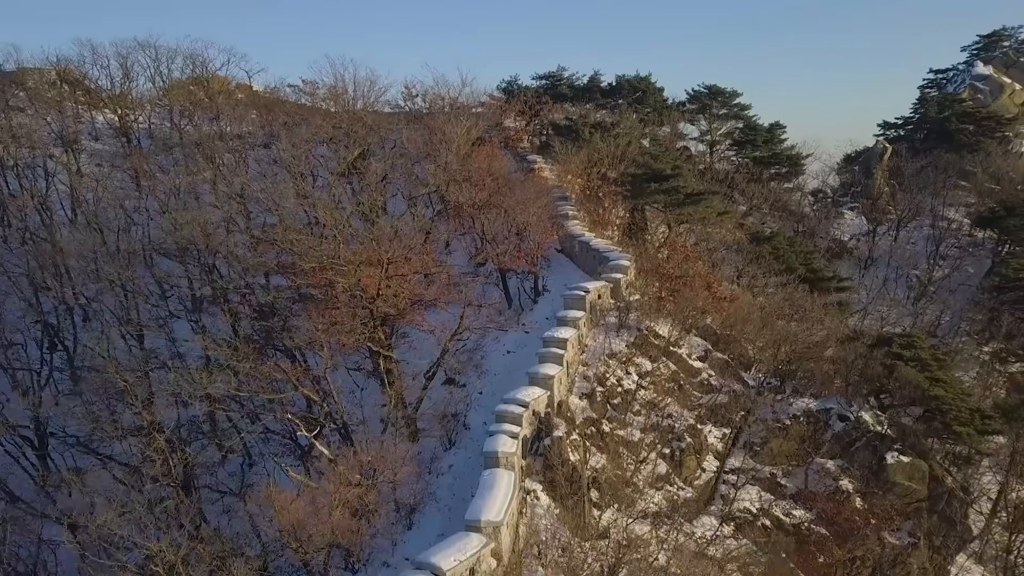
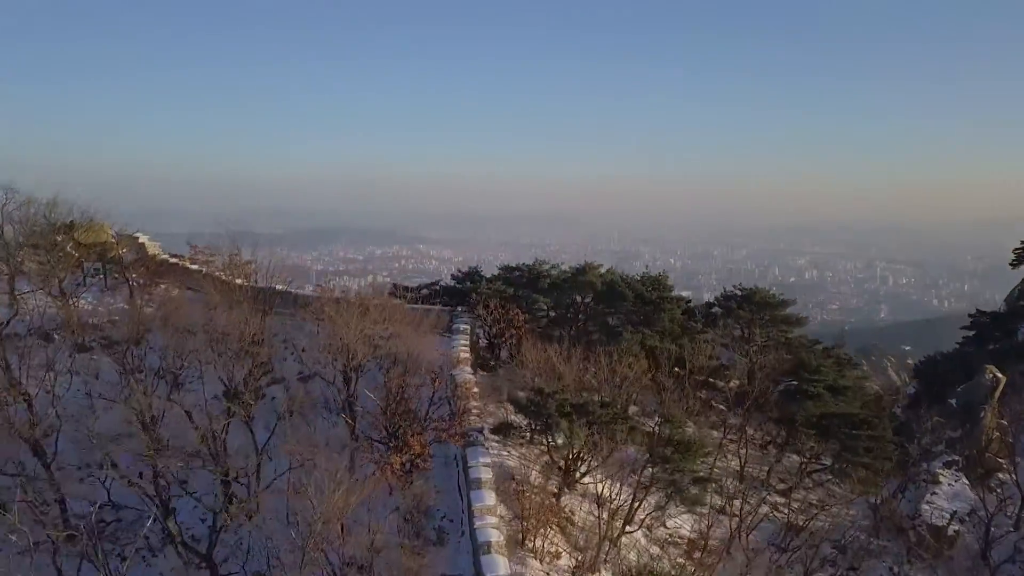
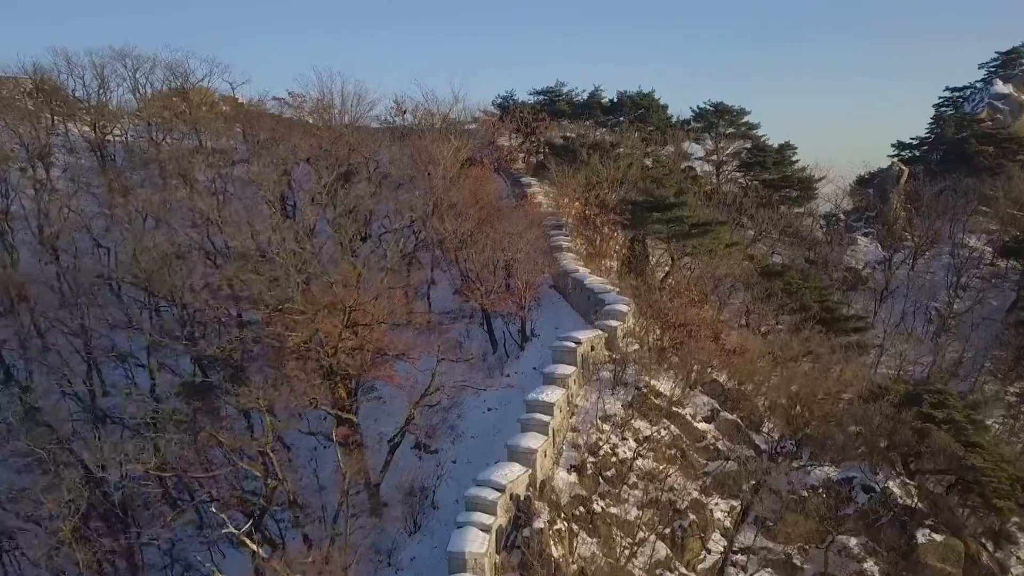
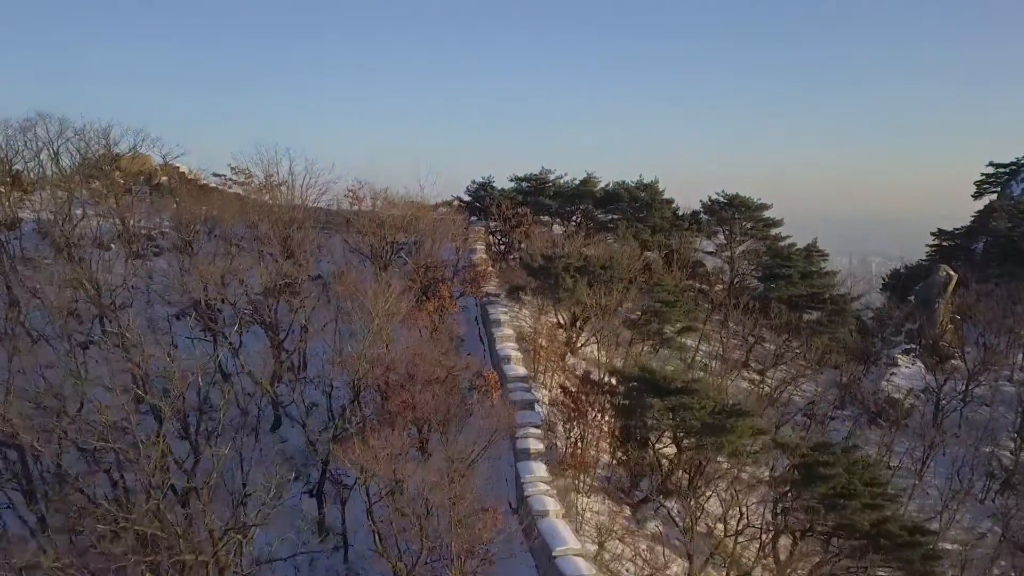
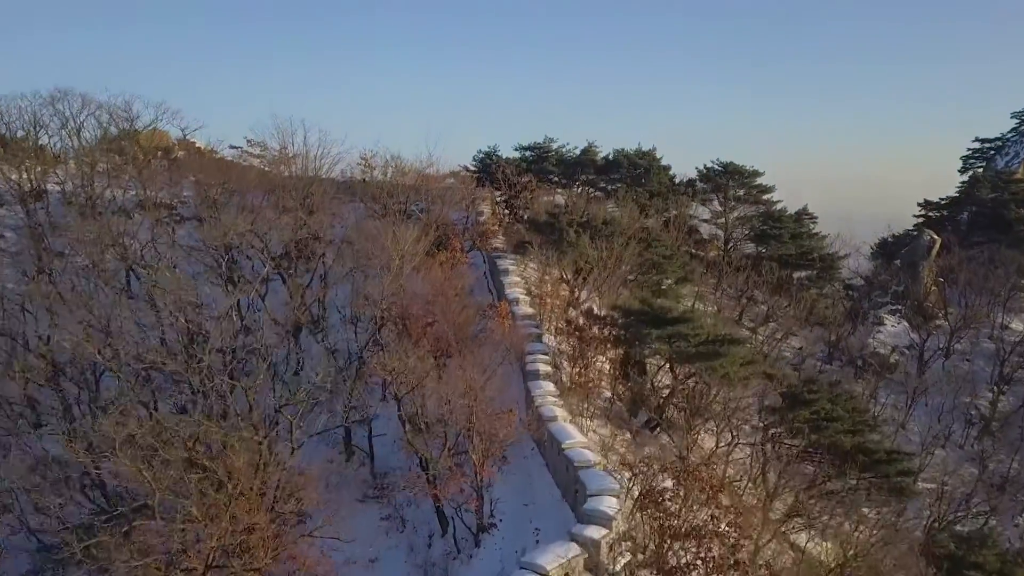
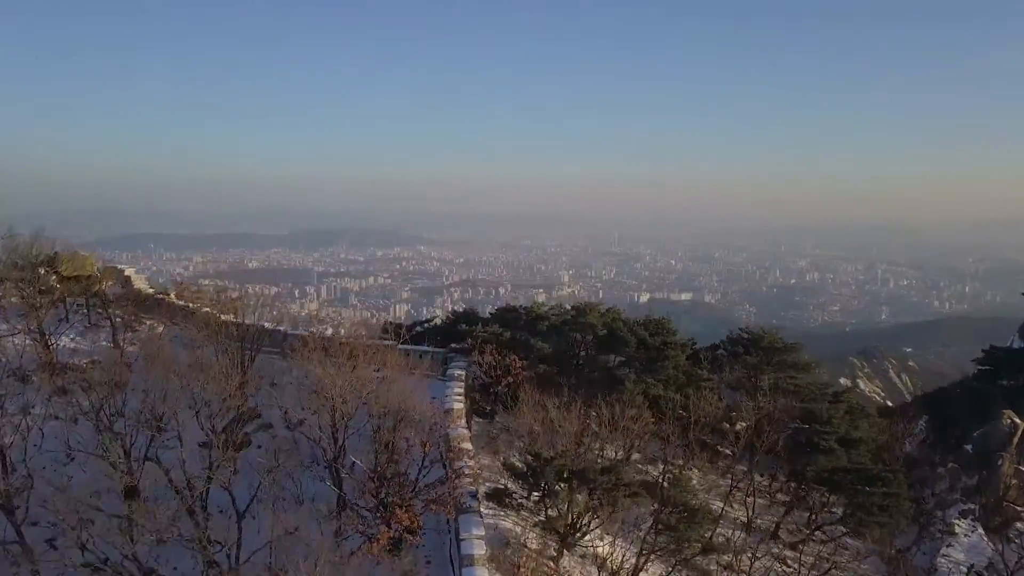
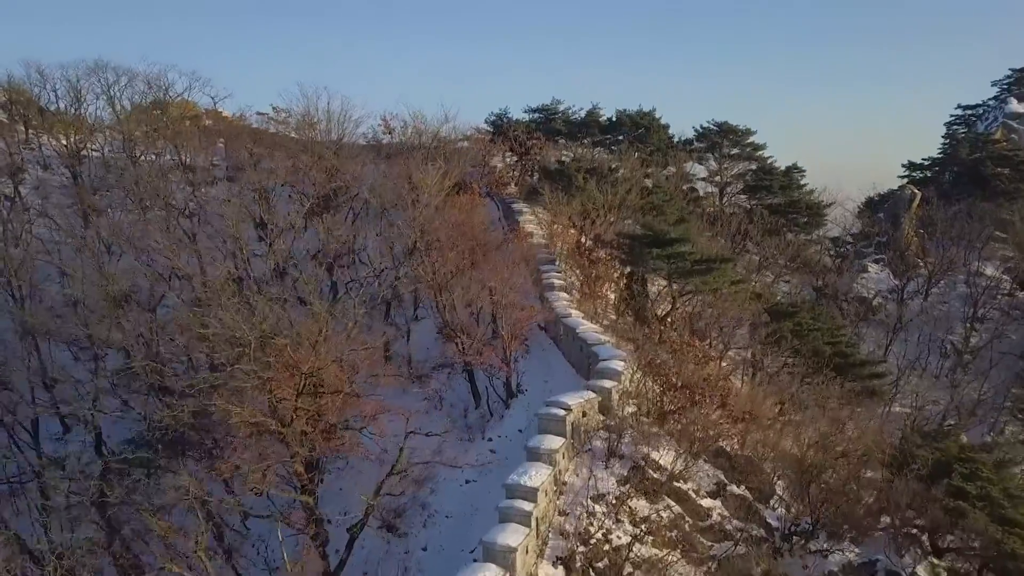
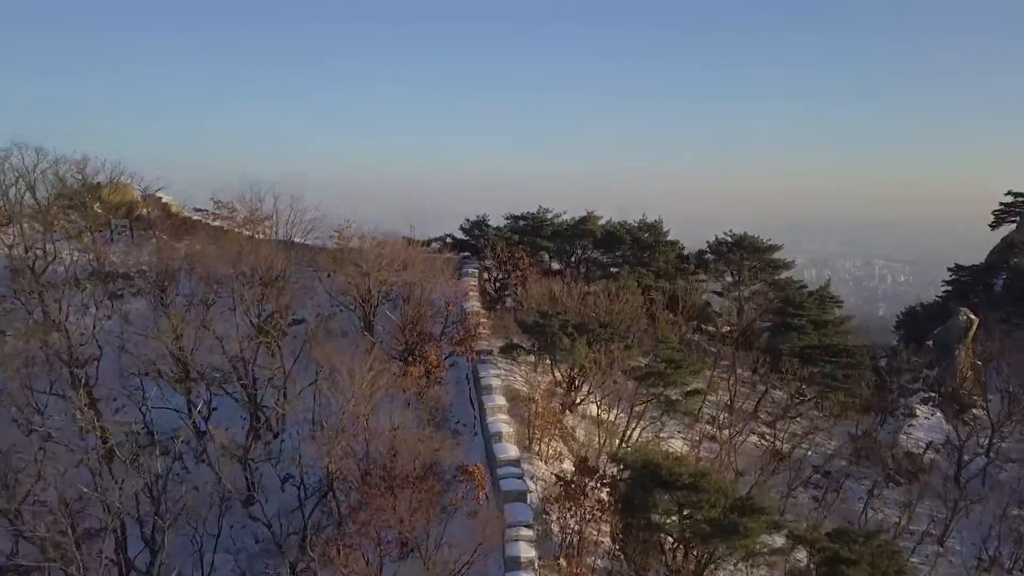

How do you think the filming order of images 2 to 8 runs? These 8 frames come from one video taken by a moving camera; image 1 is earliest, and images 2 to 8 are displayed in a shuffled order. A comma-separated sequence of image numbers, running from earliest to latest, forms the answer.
3, 7, 5, 4, 8, 2, 6
